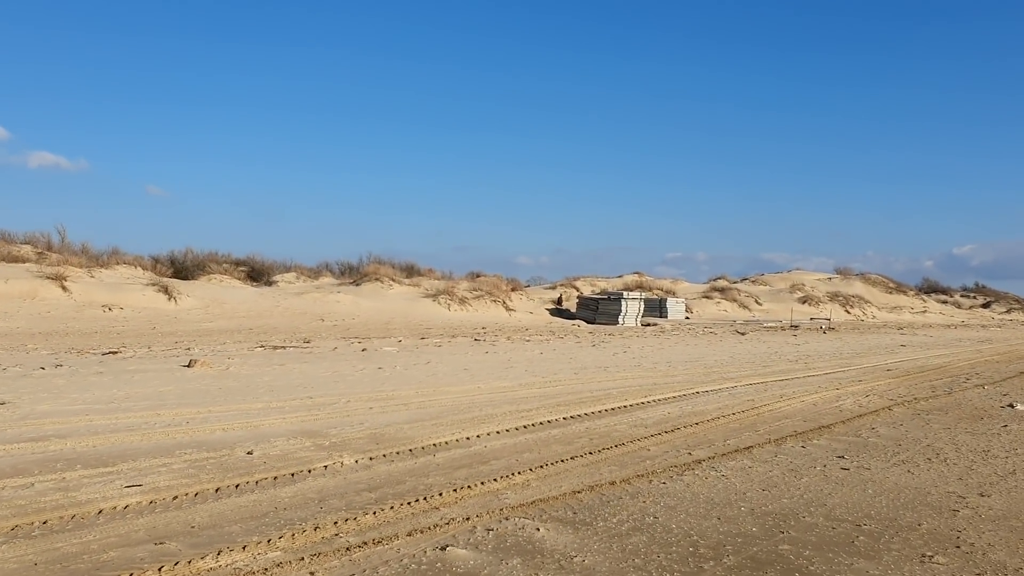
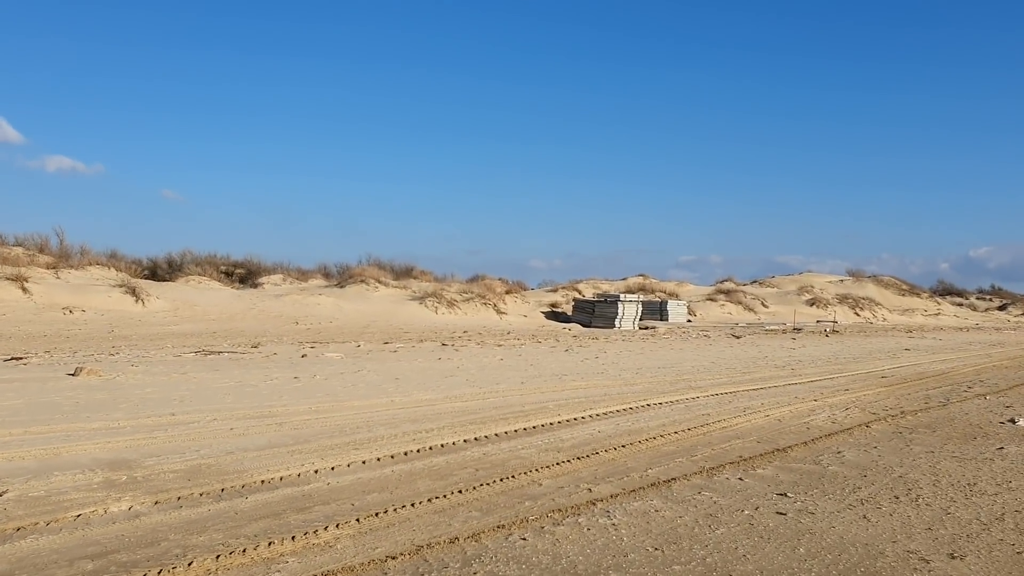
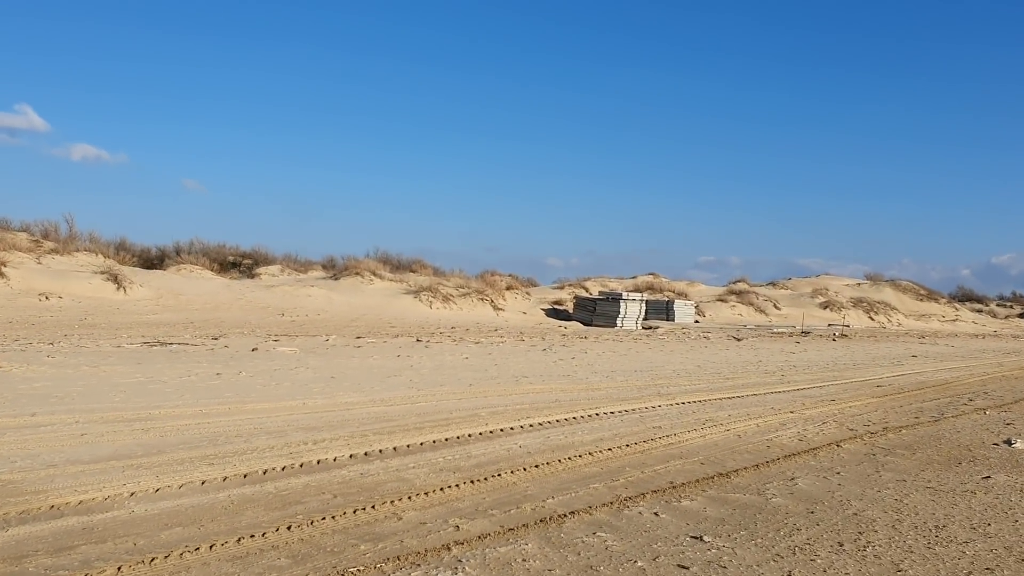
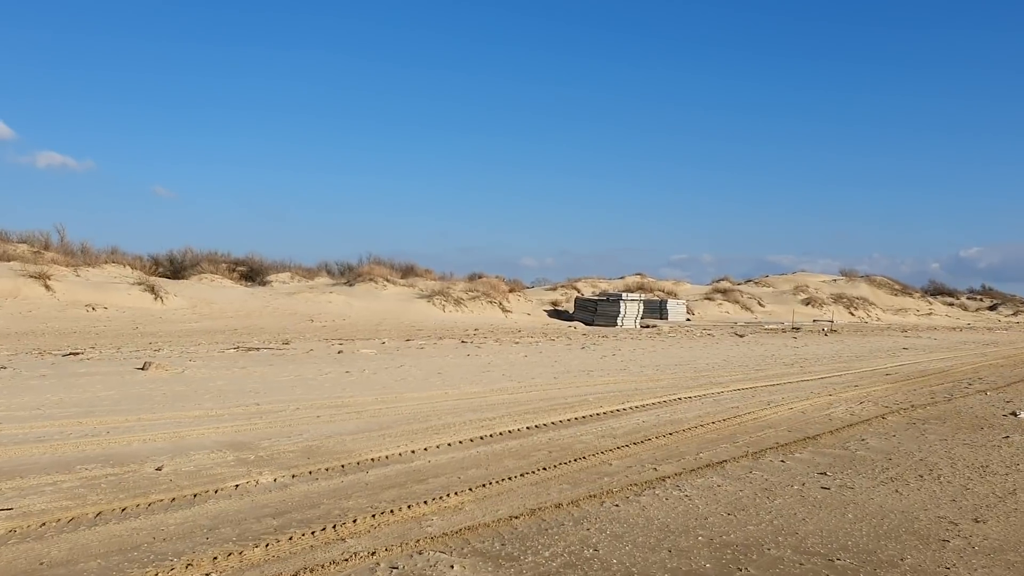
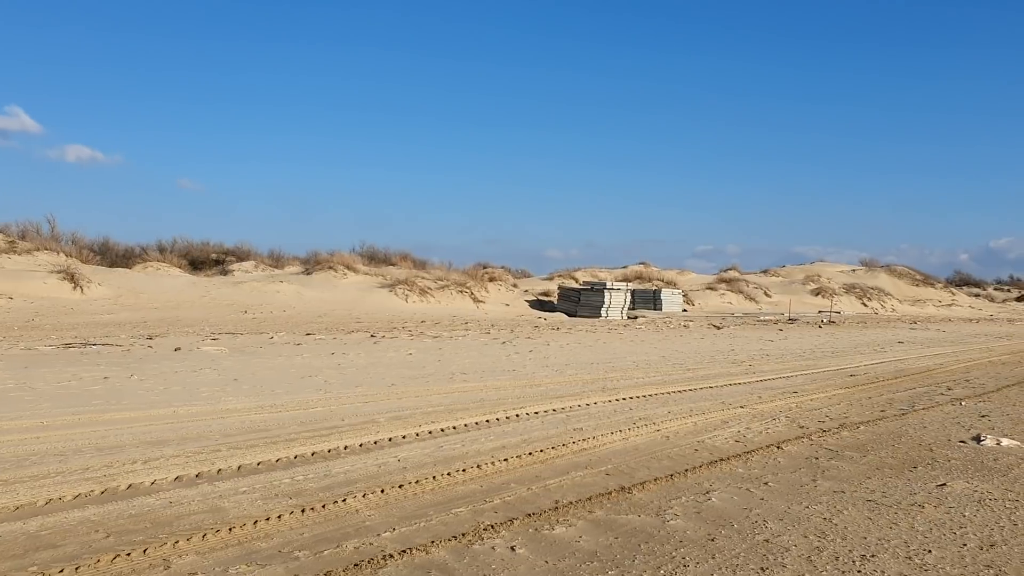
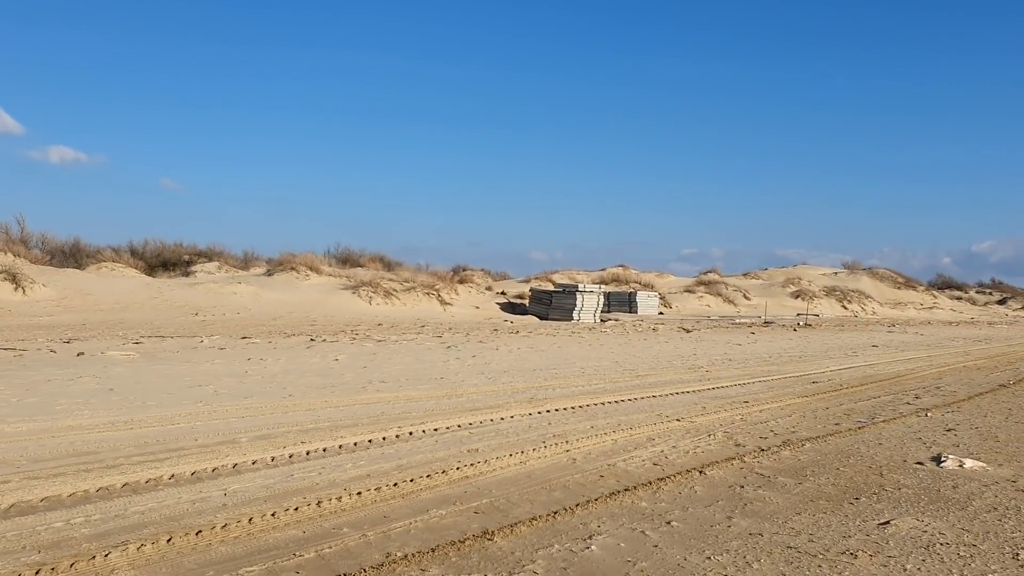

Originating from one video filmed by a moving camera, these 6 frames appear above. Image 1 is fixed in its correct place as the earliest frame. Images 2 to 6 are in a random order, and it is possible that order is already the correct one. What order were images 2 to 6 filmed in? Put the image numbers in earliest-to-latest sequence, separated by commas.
4, 2, 3, 5, 6
